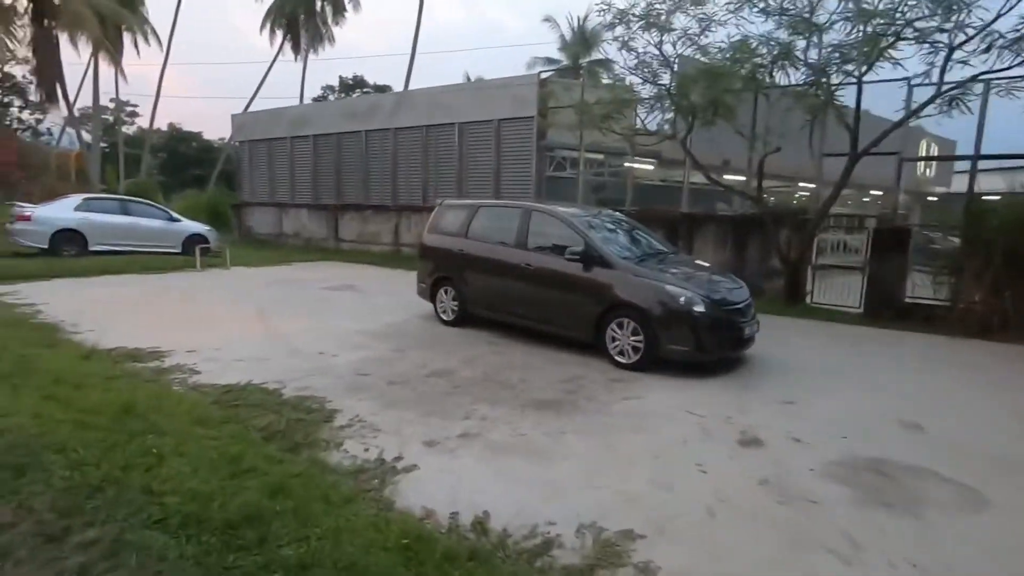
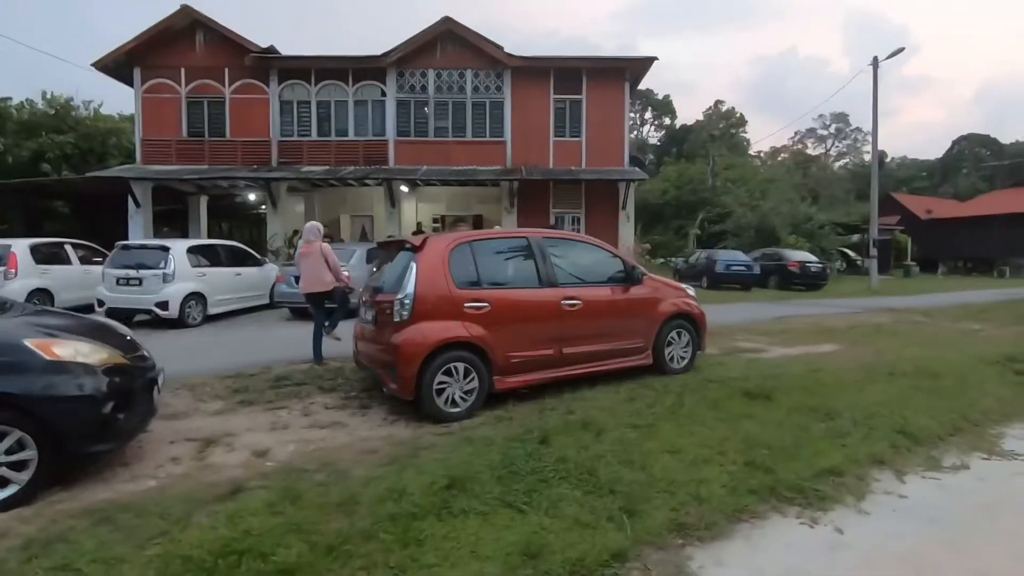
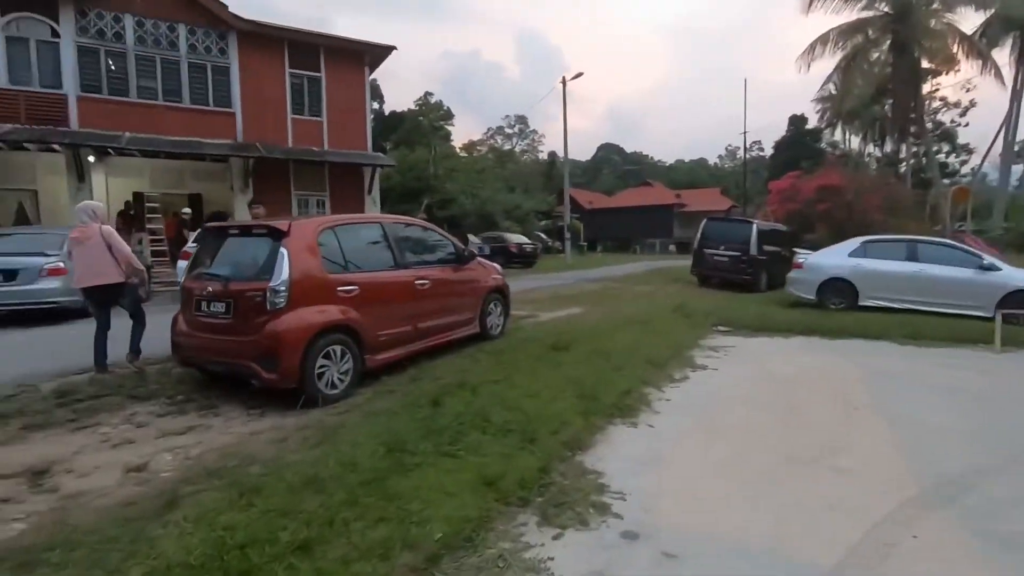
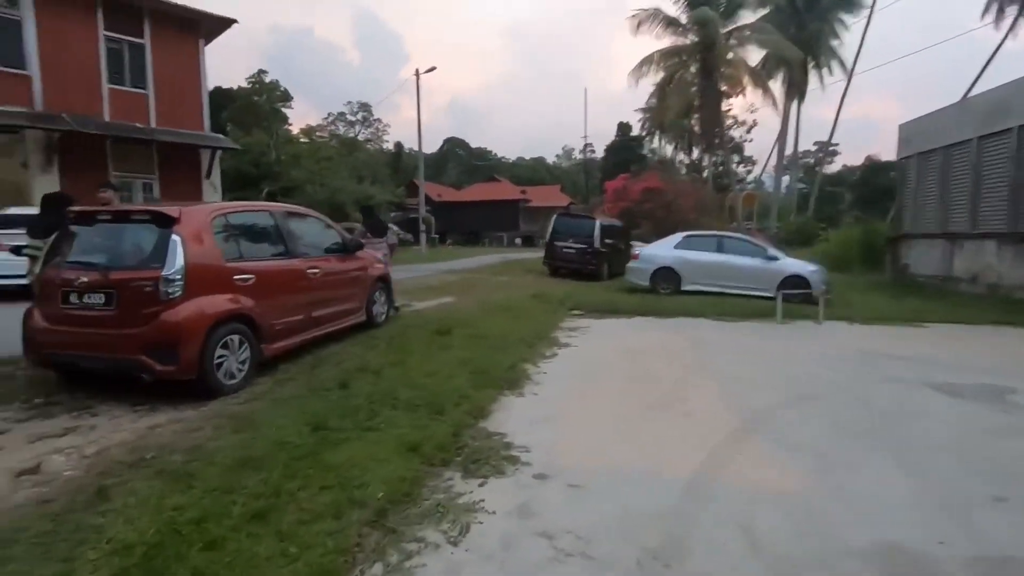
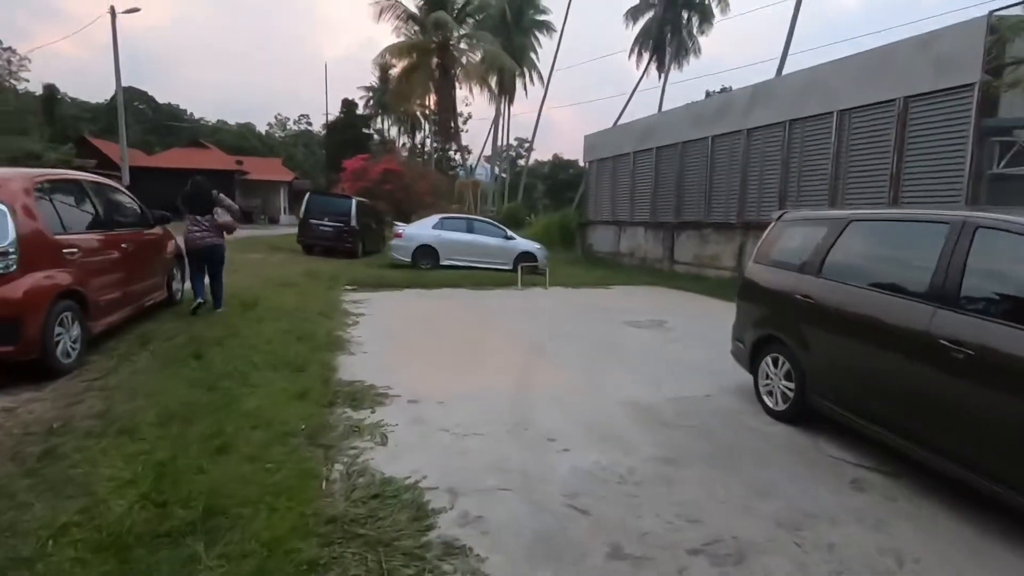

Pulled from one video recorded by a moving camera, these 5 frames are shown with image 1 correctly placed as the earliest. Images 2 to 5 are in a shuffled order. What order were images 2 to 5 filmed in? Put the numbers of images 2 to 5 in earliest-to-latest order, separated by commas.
5, 4, 3, 2
